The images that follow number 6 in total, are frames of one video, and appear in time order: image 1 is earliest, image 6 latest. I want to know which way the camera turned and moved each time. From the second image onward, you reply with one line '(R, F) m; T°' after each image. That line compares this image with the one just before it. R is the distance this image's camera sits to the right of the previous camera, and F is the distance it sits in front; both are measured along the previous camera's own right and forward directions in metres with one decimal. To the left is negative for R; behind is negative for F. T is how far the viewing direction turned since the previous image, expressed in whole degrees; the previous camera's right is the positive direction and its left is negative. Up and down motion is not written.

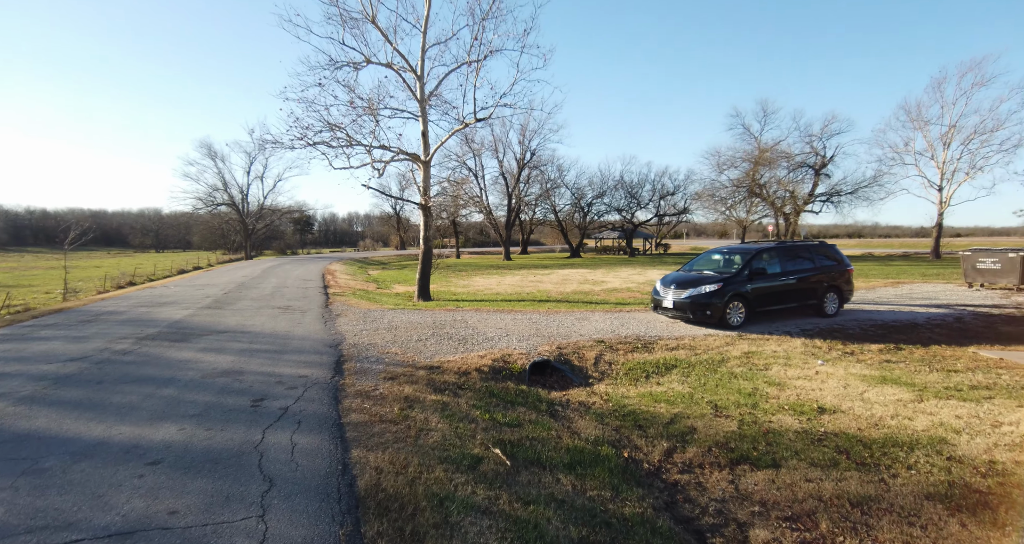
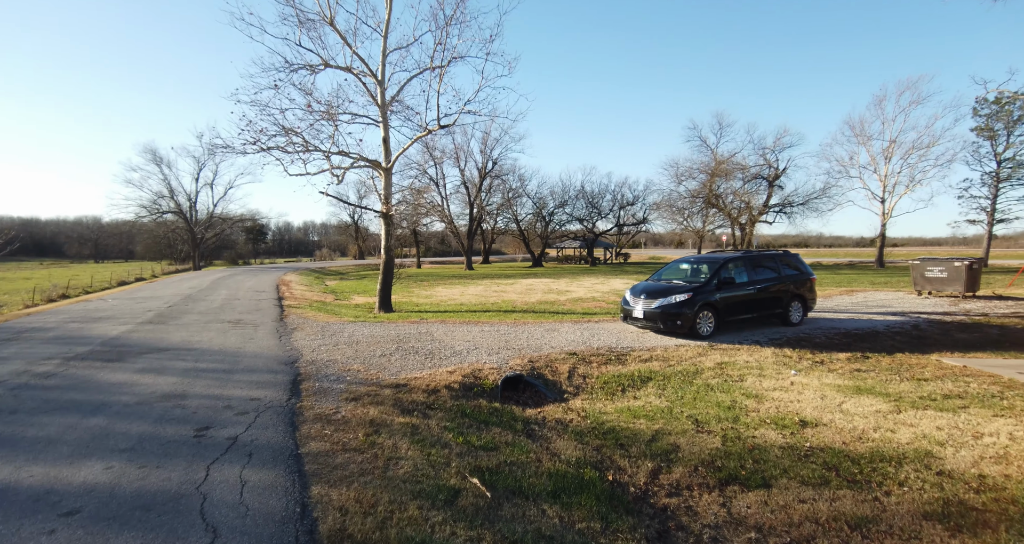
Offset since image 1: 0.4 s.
(-0.1, +0.3) m; +4°
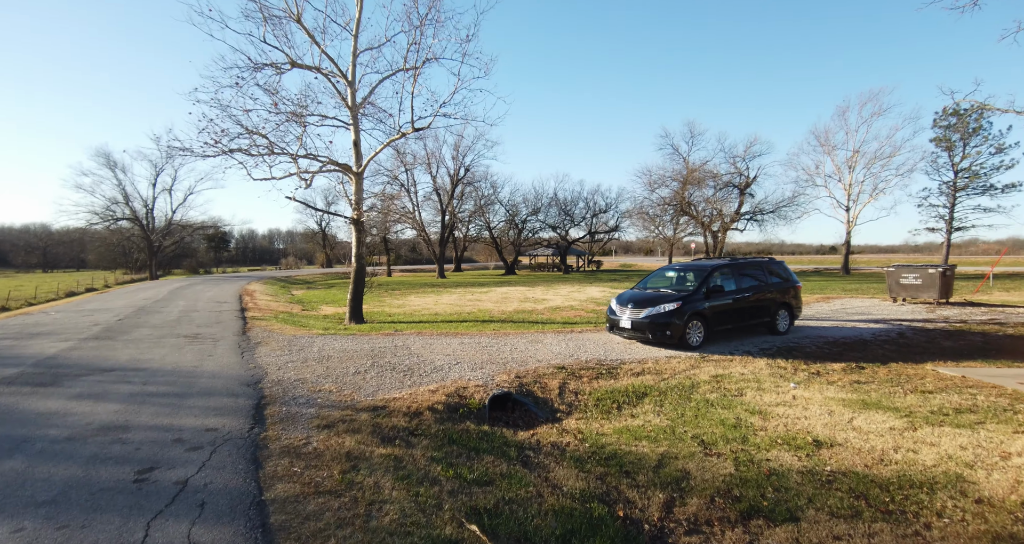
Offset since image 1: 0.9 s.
(-0.2, +0.5) m; +3°
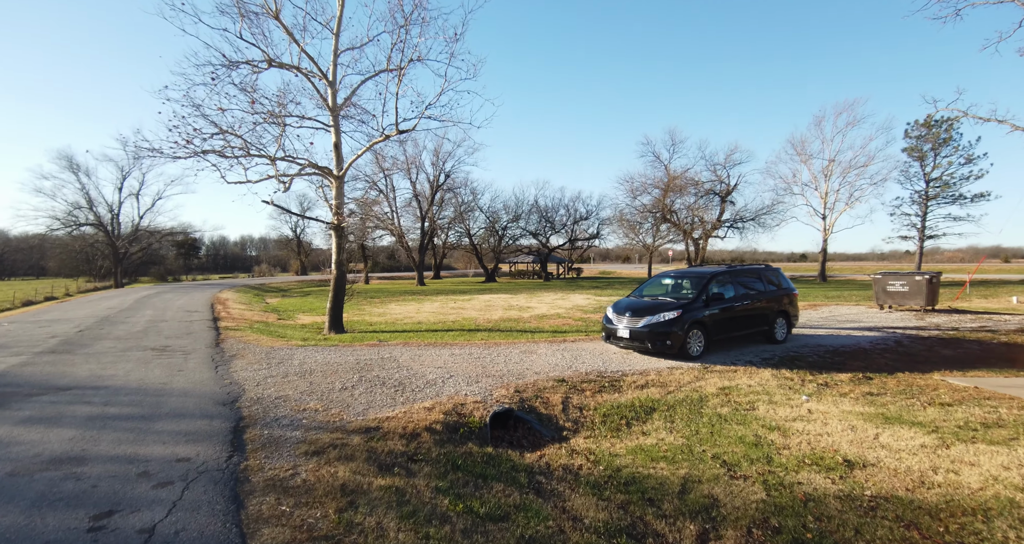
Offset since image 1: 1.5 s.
(-0.3, +0.4) m; +3°
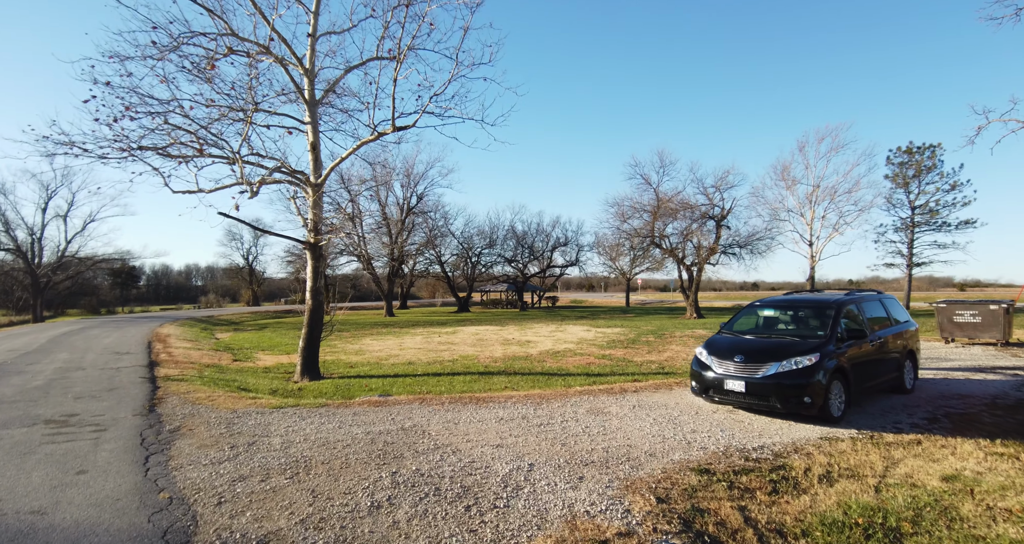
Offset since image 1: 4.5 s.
(-1.5, +2.6) m; +5°
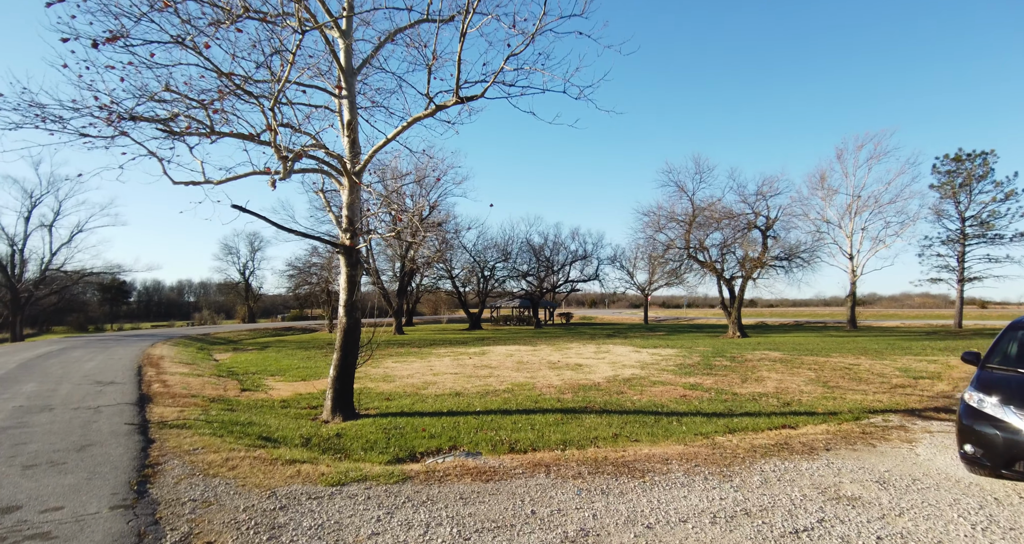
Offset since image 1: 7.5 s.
(-1.9, +2.5) m; +1°
